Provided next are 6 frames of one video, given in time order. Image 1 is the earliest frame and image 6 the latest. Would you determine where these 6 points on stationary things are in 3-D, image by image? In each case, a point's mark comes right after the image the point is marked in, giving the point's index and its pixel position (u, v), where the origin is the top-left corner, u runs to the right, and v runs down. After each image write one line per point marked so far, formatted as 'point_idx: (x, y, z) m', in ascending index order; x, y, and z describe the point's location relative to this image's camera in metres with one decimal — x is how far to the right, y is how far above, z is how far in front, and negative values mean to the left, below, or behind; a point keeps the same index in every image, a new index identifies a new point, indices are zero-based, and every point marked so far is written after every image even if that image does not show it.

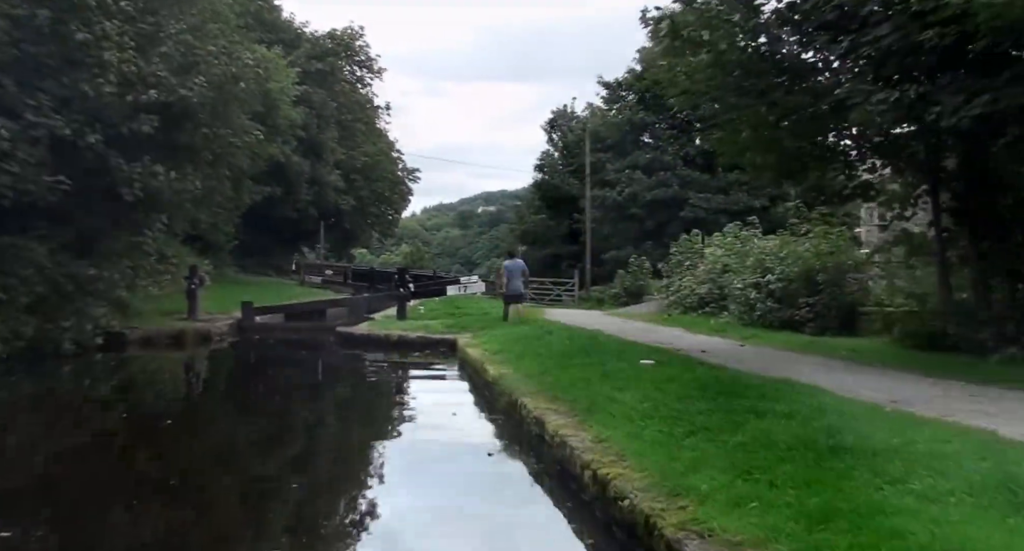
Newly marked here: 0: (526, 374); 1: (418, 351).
0: (+0.1, -1.0, +10.4) m
1: (-1.8, -1.5, +19.6) m
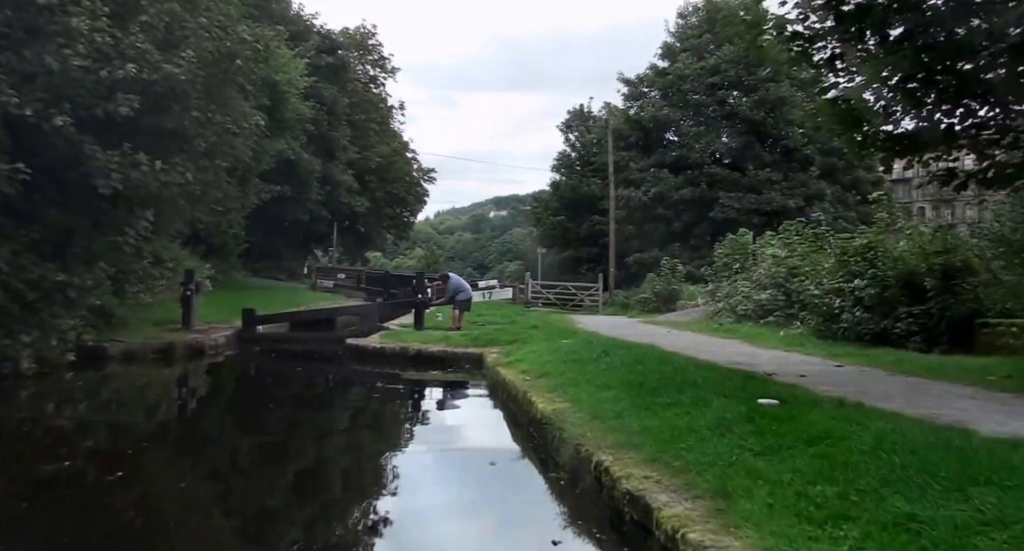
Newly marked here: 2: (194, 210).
0: (+0.6, -1.1, +8.0) m
1: (-1.2, -1.6, +17.2) m
2: (-5.7, +1.2, +18.3) m
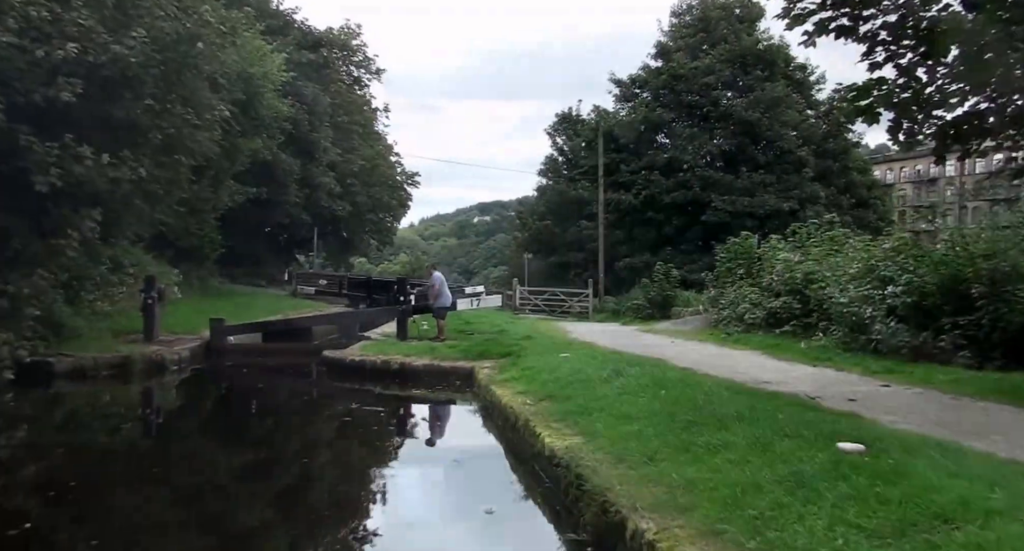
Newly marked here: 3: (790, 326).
0: (+0.6, -1.1, +6.5) m
1: (-1.3, -1.7, +15.6) m
2: (-5.9, +1.1, +16.7) m
3: (+4.6, -0.8, +16.9) m
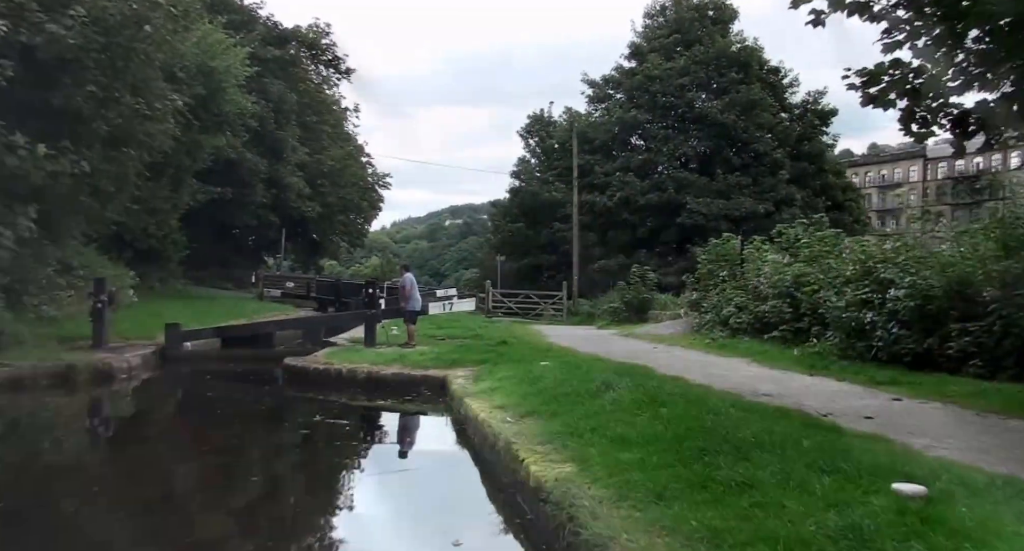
0: (+0.5, -1.1, +5.5) m
1: (-1.7, -1.7, +14.6) m
2: (-6.3, +1.0, +15.6) m
3: (+4.2, -0.9, +16.0) m
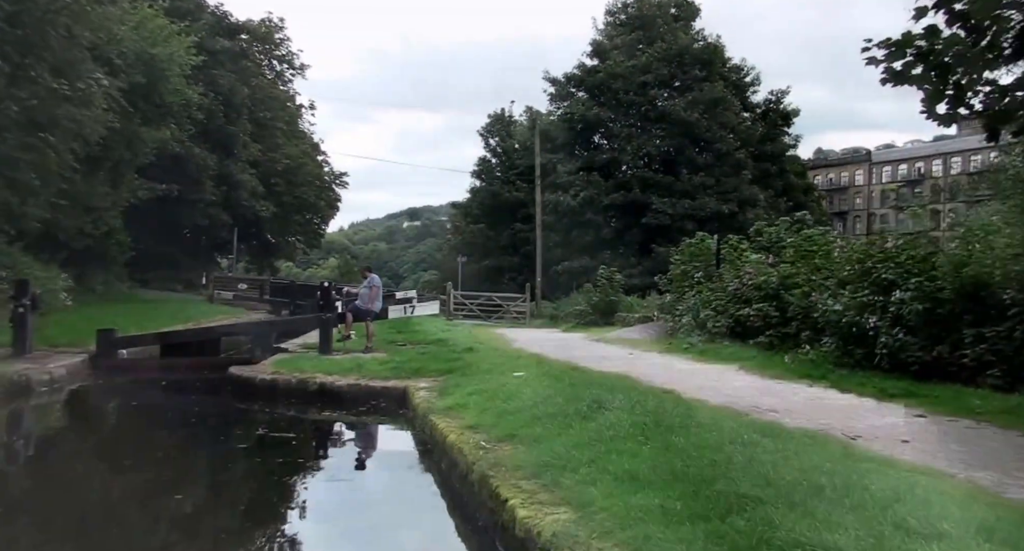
0: (+0.5, -1.1, +4.3) m
1: (-2.1, -1.7, +13.3) m
2: (-6.7, +1.0, +14.1) m
3: (+3.8, -0.9, +15.0) m
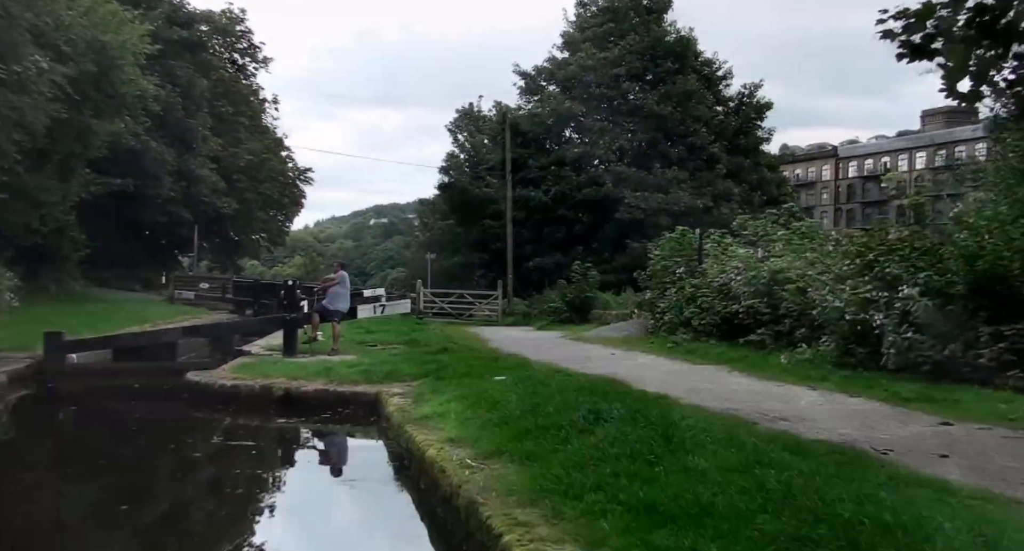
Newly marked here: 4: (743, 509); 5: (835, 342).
0: (+0.5, -1.1, +3.4) m
1: (-2.4, -1.7, +12.4) m
2: (-7.0, +1.0, +13.0) m
3: (+3.4, -0.8, +14.2) m
4: (+1.0, -0.9, +4.2) m
5: (+3.6, -0.7, +11.4) m
